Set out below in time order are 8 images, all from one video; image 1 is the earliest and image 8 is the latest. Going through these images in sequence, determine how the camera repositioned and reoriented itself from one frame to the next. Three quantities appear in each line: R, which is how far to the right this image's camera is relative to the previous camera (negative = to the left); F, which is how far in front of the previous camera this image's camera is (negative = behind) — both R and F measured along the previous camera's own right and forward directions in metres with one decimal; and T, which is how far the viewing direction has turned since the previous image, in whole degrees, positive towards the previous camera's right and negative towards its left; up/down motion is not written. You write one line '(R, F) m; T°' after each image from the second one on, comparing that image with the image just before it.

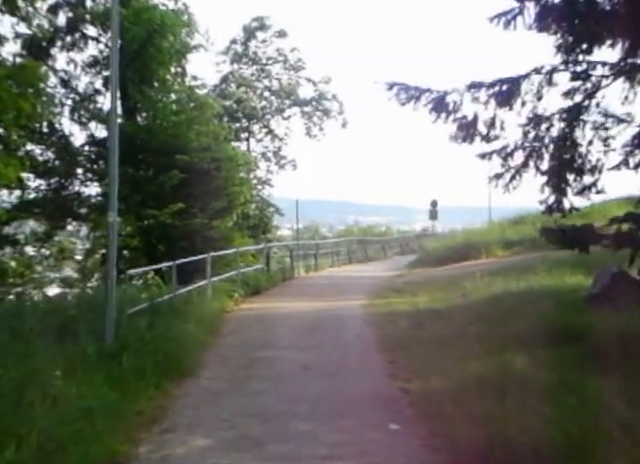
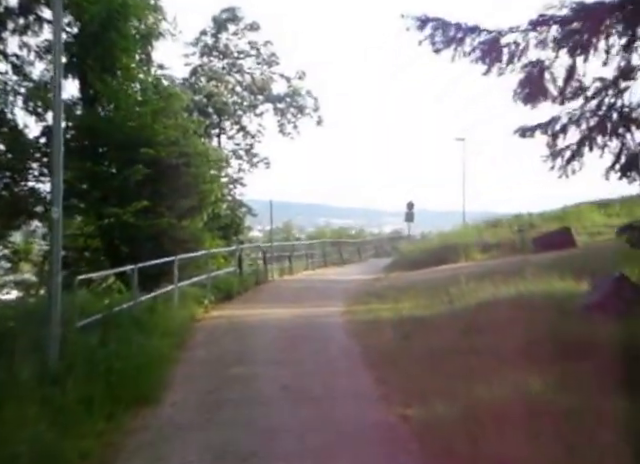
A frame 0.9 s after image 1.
(-0.1, +1.4) m; +2°
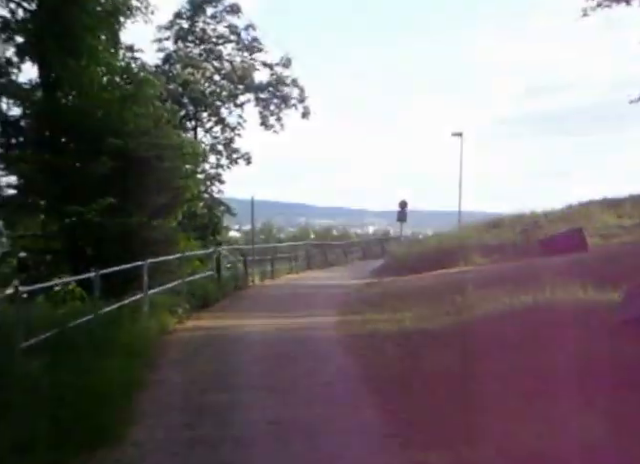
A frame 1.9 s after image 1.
(-0.2, +1.8) m; +1°
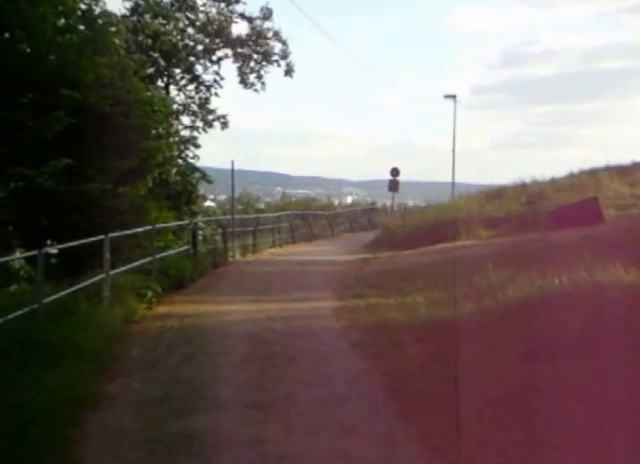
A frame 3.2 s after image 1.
(-0.3, +2.3) m; +2°
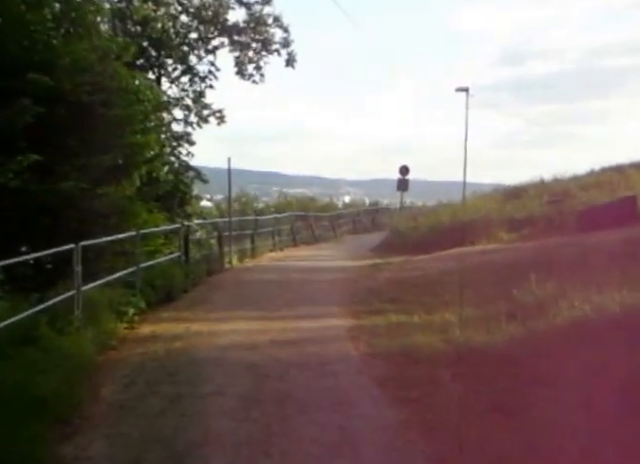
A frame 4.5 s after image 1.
(-0.2, +1.8) m; 0°
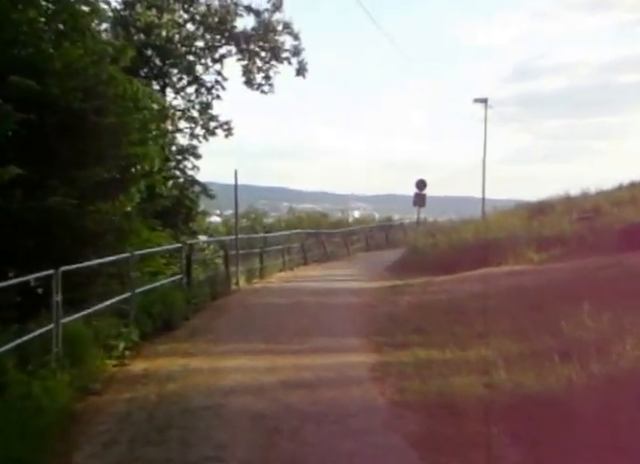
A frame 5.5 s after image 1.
(-0.1, +1.3) m; -1°
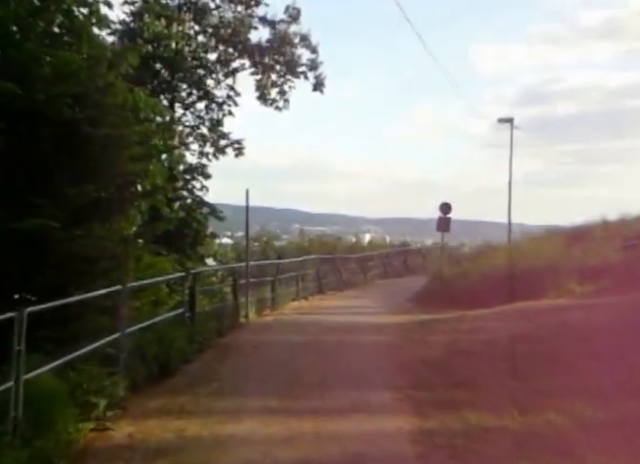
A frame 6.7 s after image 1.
(-0.2, +1.7) m; -1°
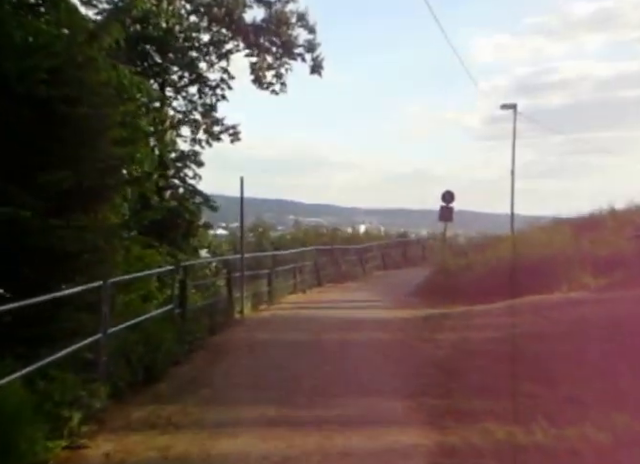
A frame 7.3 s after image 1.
(-0.1, +0.9) m; 0°
